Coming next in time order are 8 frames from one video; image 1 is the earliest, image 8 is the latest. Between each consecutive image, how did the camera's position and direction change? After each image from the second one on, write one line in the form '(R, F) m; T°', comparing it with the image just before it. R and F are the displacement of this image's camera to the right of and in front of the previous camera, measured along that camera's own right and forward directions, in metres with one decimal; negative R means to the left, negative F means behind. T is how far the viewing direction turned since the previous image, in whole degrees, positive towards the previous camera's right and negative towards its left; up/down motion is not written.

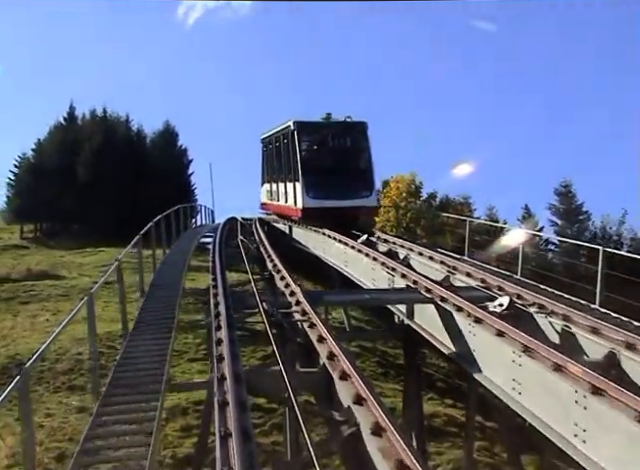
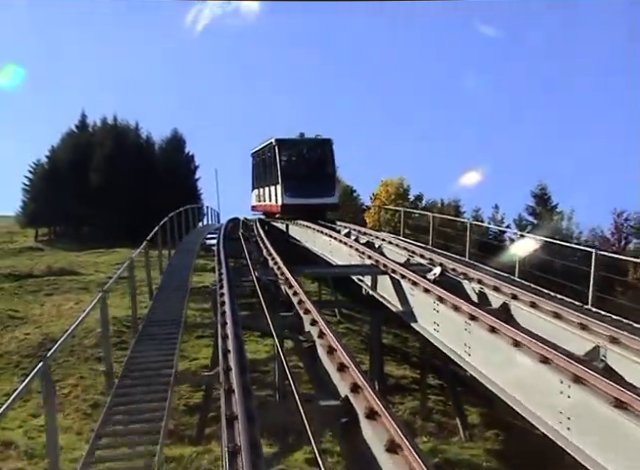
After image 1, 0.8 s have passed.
(+0.4, -2.2) m; 0°
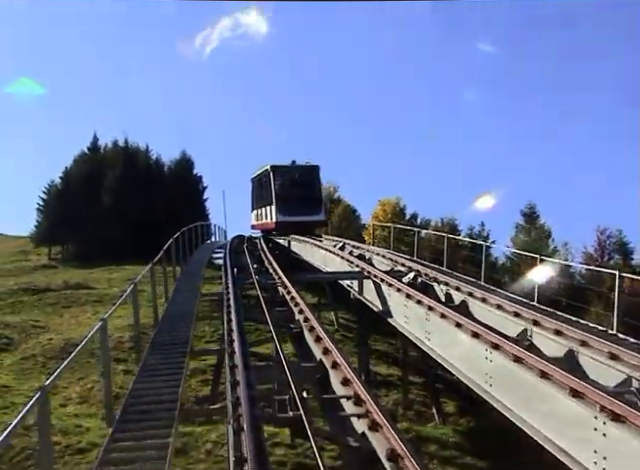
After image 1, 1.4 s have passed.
(+0.3, -1.6) m; -1°
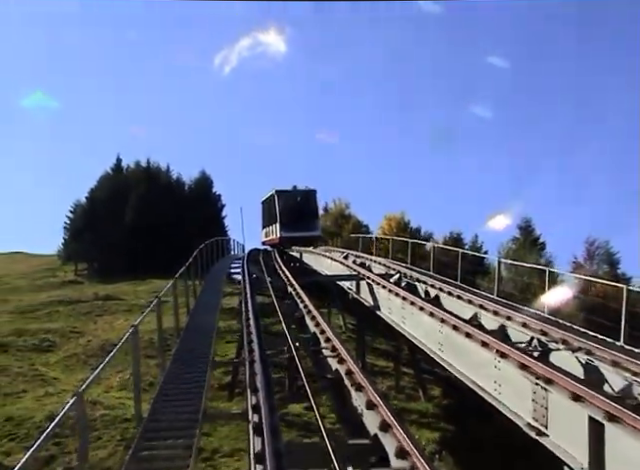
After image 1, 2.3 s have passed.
(+0.3, -2.3) m; -1°
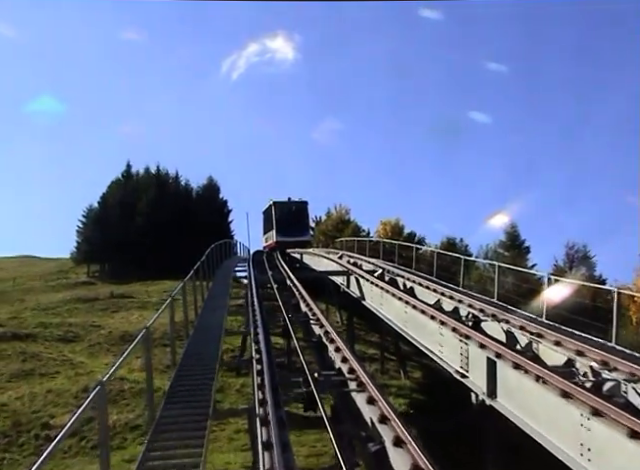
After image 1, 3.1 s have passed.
(+0.2, -2.2) m; 0°
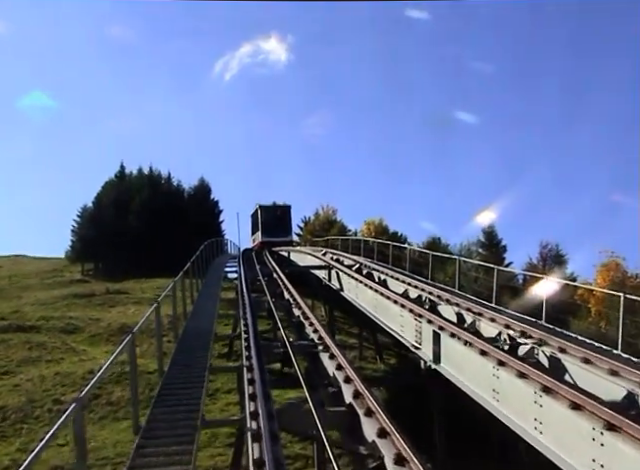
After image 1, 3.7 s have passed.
(+0.2, -1.6) m; +1°
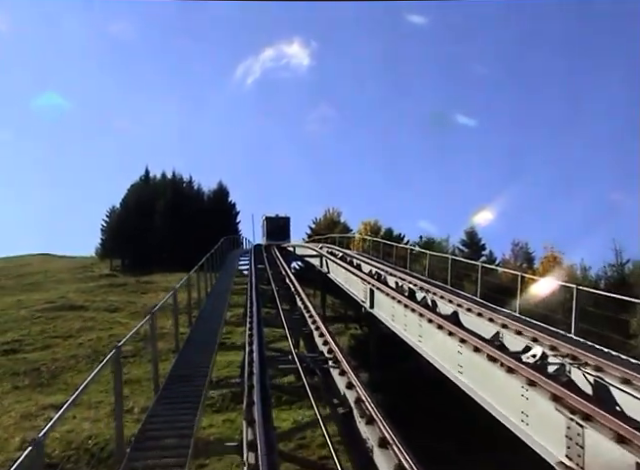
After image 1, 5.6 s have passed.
(+0.8, -5.0) m; -1°
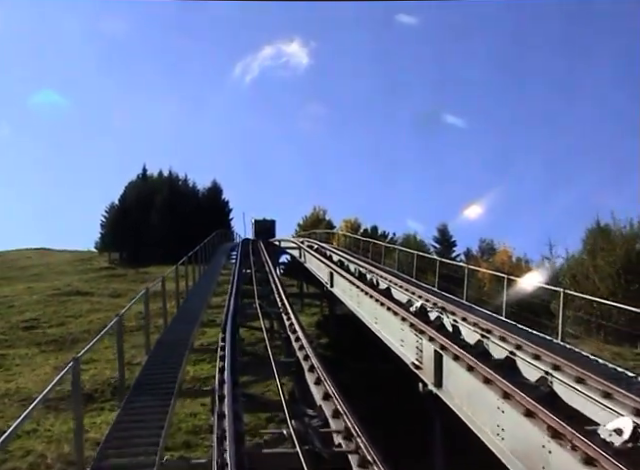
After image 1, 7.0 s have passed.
(+0.6, -3.4) m; 0°
